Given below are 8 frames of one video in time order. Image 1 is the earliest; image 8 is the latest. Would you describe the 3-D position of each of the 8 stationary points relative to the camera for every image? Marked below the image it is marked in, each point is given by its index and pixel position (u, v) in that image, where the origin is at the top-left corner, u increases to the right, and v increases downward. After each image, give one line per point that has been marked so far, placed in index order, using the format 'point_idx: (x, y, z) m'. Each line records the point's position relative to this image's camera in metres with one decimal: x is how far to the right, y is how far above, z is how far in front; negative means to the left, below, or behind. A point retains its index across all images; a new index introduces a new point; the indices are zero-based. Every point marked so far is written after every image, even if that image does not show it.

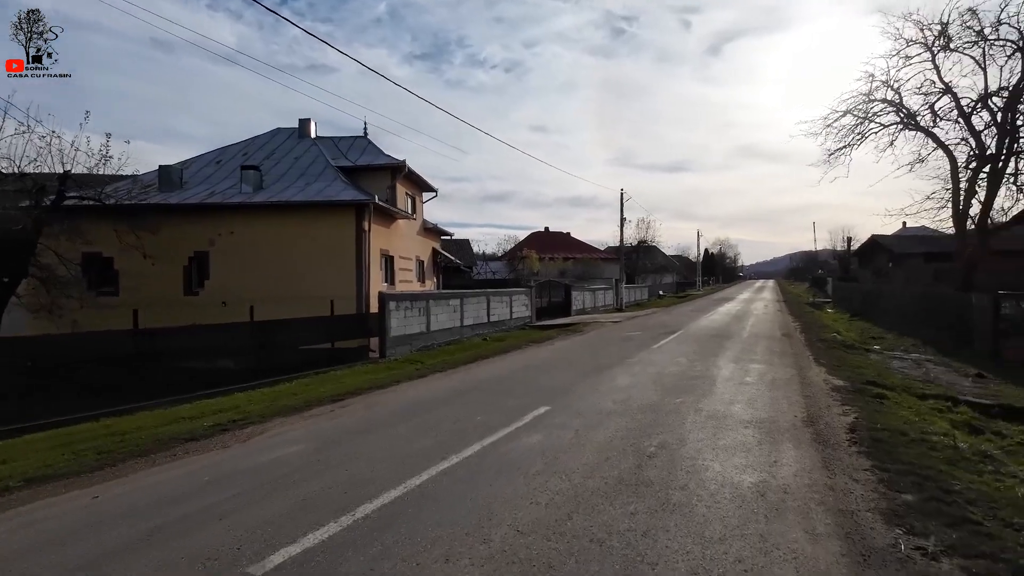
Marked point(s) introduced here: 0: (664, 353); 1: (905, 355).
0: (+3.9, -1.7, +12.6) m
1: (+11.3, -1.9, +14.0) m
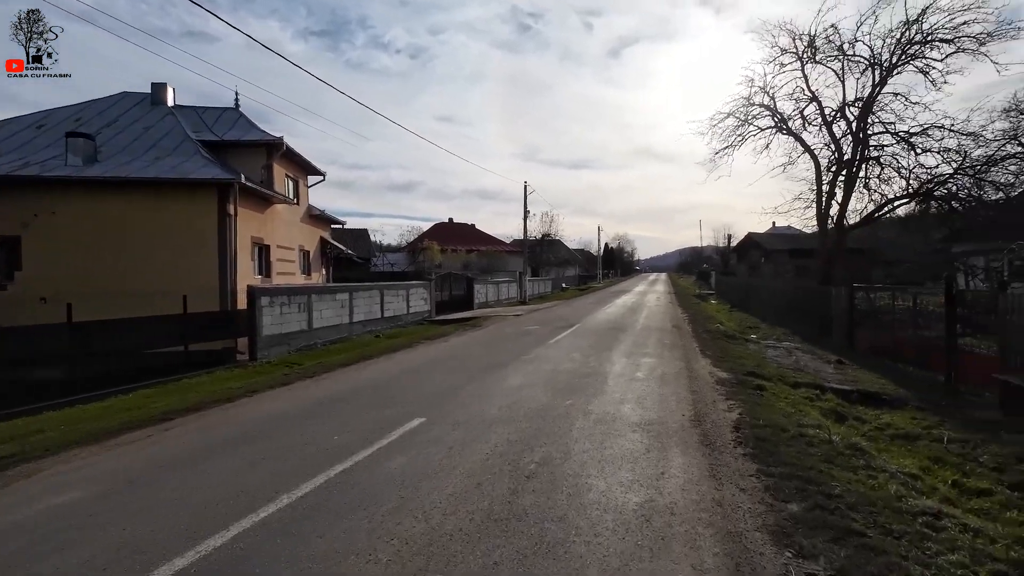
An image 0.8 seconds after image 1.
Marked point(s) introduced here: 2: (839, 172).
0: (+1.2, -1.5, +12.3) m
1: (+8.1, -1.7, +15.0) m
2: (+11.6, +4.2, +17.3) m
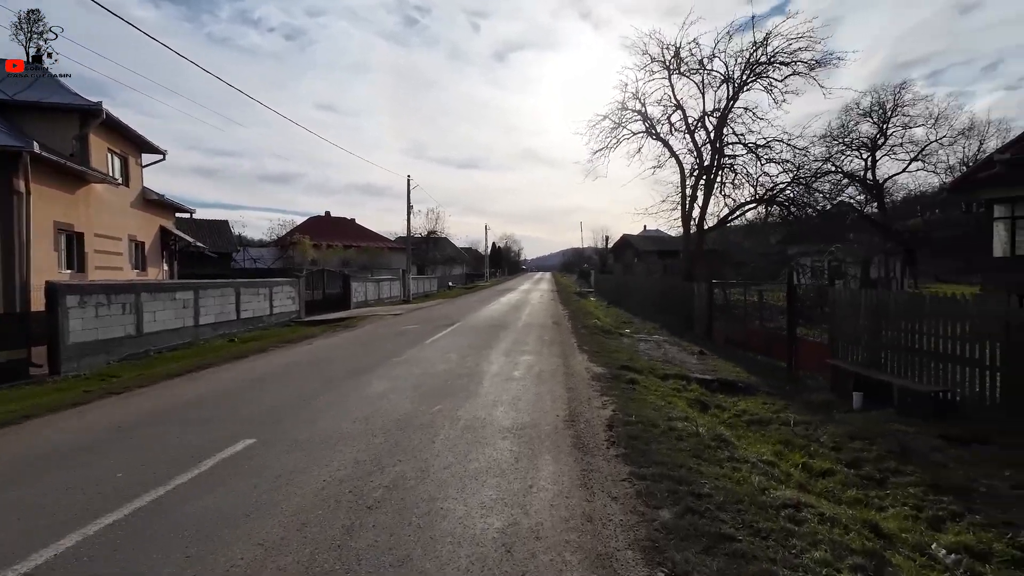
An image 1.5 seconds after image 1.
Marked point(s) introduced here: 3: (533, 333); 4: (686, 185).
0: (-1.8, -1.4, +11.5) m
1: (+4.4, -1.6, +15.8) m
2: (+7.3, +4.3, +18.8) m
3: (+0.7, -1.4, +14.7) m
4: (+6.7, +4.0, +18.7) m
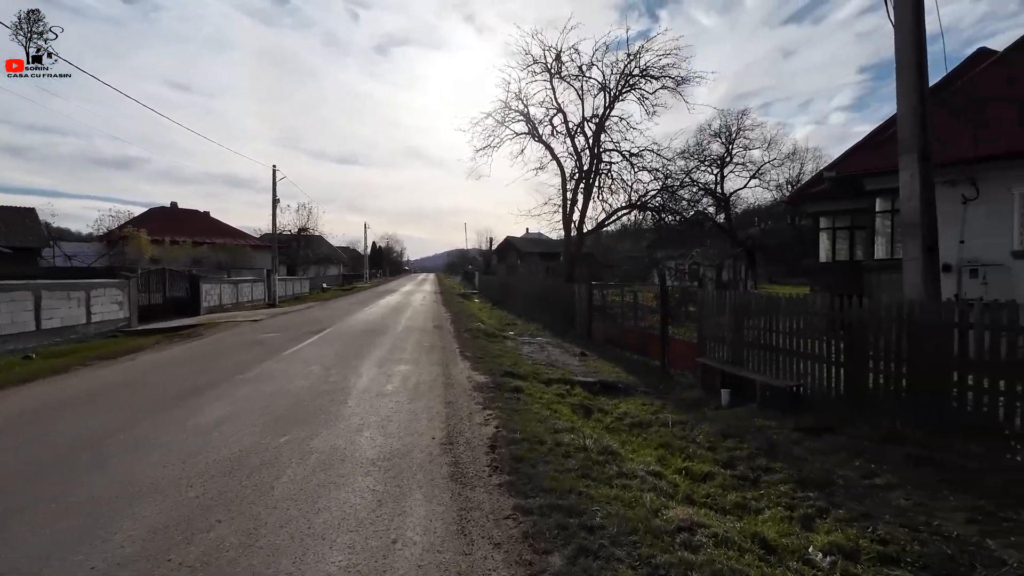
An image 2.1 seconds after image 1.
0: (-4.4, -1.5, +10.0) m
1: (+0.6, -1.6, +15.6) m
2: (+2.7, +4.2, +19.2) m
3: (-2.8, -1.4, +13.7) m
4: (+2.2, +3.9, +19.1) m
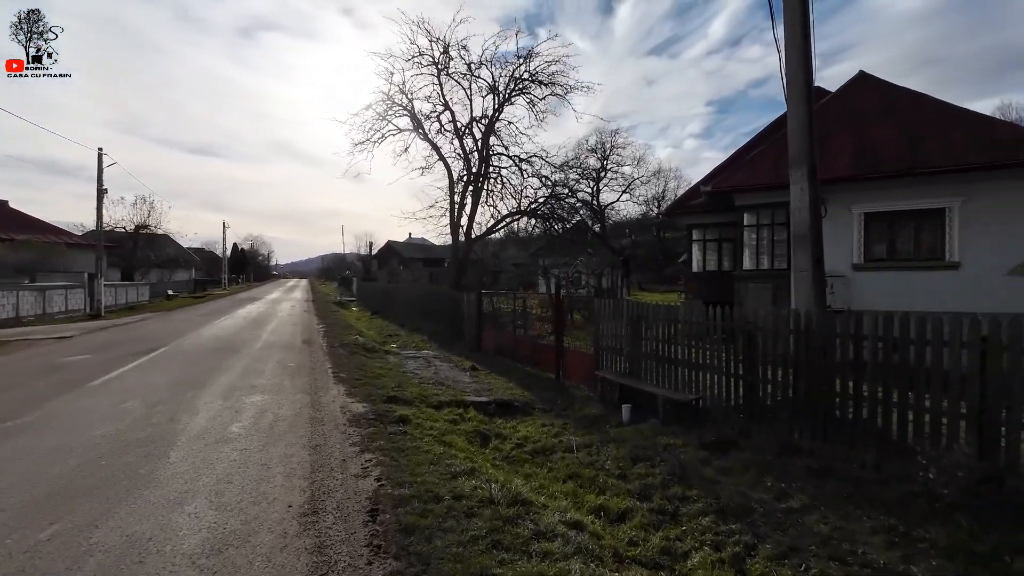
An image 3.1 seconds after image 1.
0: (-6.4, -1.6, +7.7) m
1: (-2.8, -1.9, +14.3) m
2: (-1.6, +3.9, +18.4) m
3: (-5.6, -1.6, +11.7) m
4: (-2.1, +3.6, +18.1) m
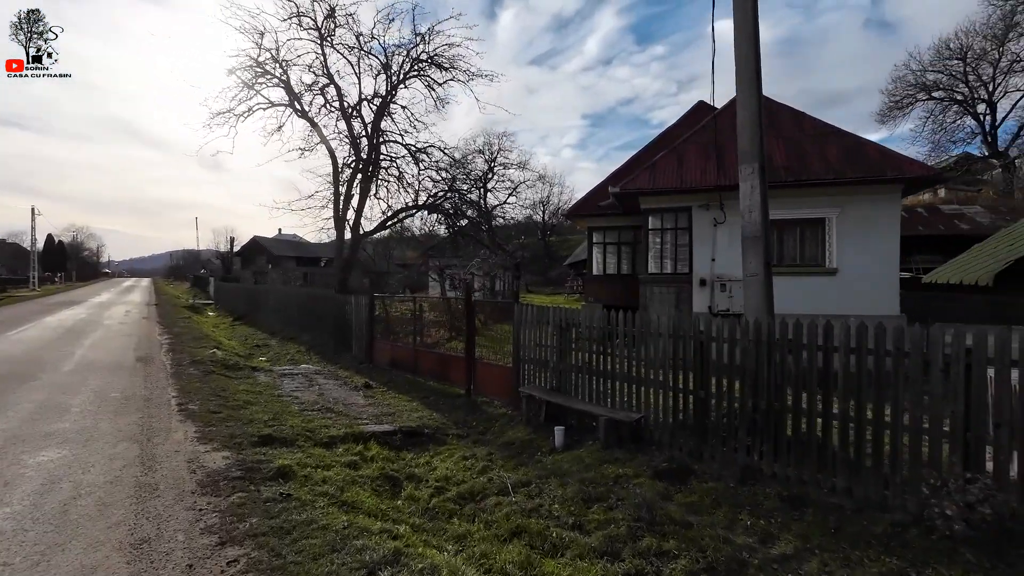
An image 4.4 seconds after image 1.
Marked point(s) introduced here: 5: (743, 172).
0: (-7.3, -1.7, +4.7) m
1: (-5.4, -2.0, +12.0) m
2: (-5.2, +3.8, +16.2) m
3: (-7.5, -1.7, +8.8) m
4: (-5.6, +3.5, +15.9) m
5: (+2.9, +1.5, +6.2) m
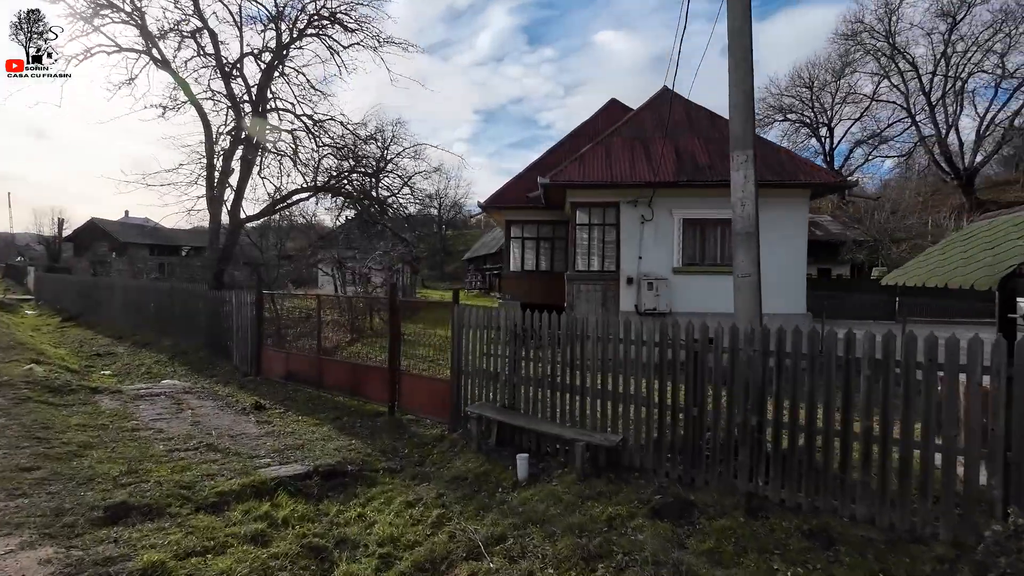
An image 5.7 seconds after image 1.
0: (-7.1, -1.7, +1.9) m
1: (-6.9, -1.9, +9.4) m
2: (-7.6, +4.0, +13.5) m
3: (-8.3, -1.6, +5.7) m
4: (-7.9, +3.6, +13.0) m
5: (+2.5, +1.5, +5.6) m
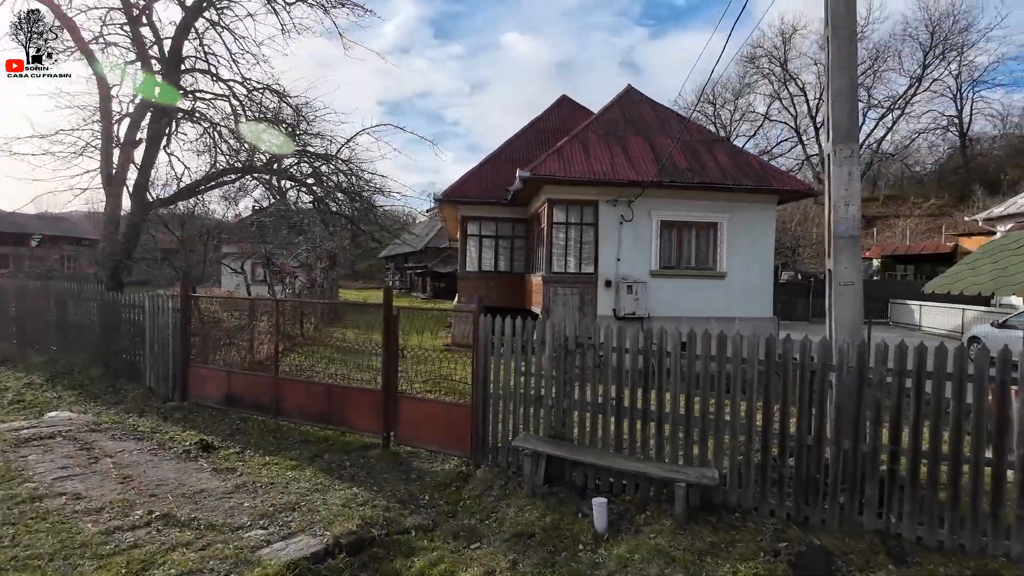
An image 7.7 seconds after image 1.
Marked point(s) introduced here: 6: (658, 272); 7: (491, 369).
0: (-5.5, -1.7, -0.5) m
1: (-6.7, -1.9, +6.9) m
2: (-8.2, +4.0, +10.8) m
3: (-7.3, -1.7, +3.1) m
4: (-8.4, +3.6, +10.3) m
5: (+3.3, +1.4, +5.0) m
6: (+3.7, +0.4, +12.5) m
7: (-0.3, -1.0, +6.1) m
